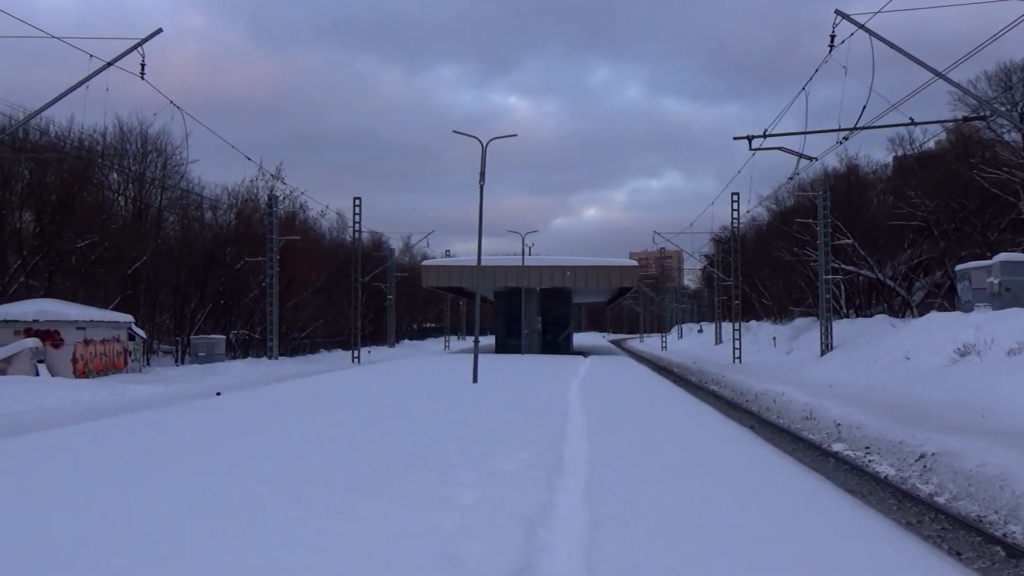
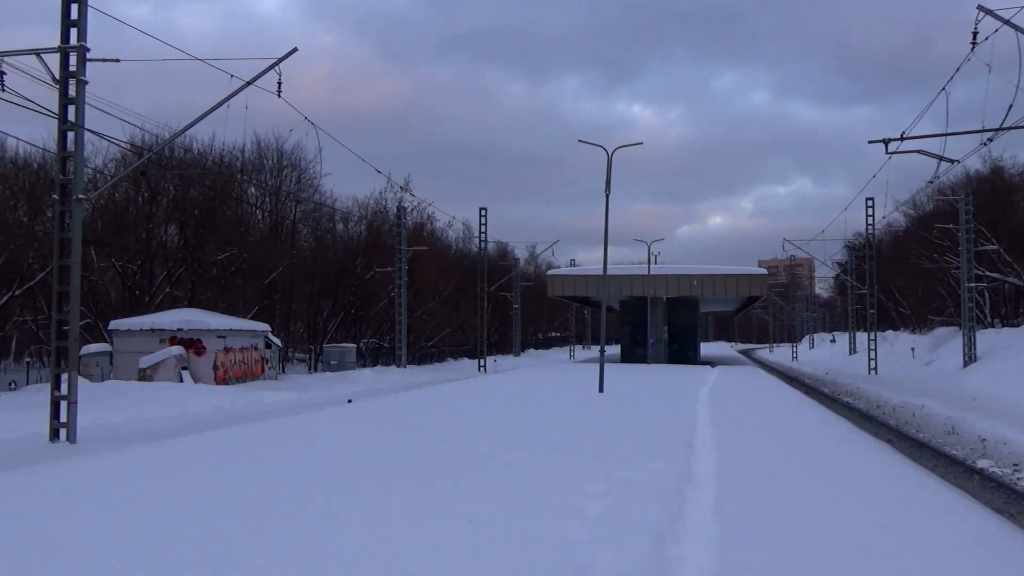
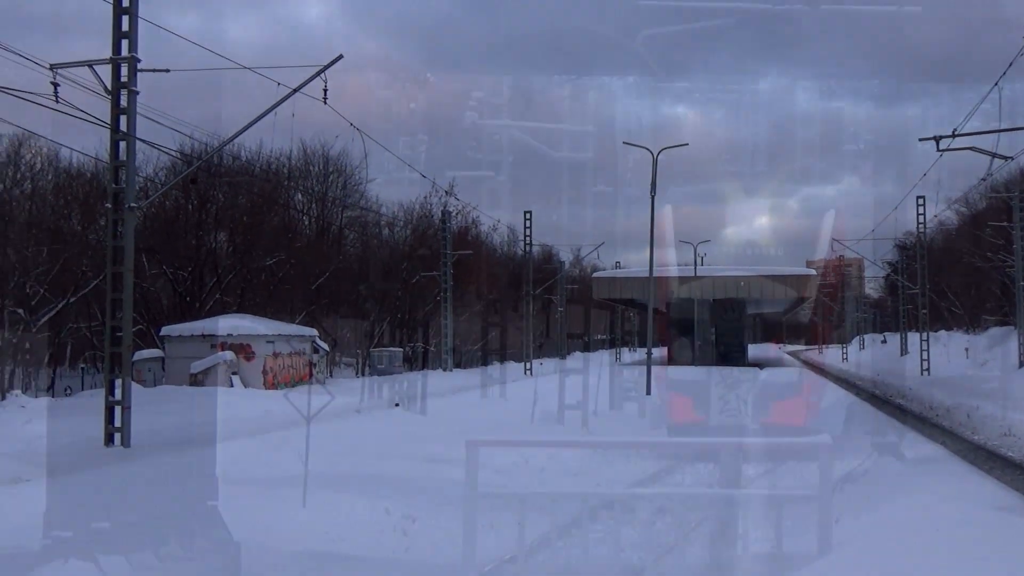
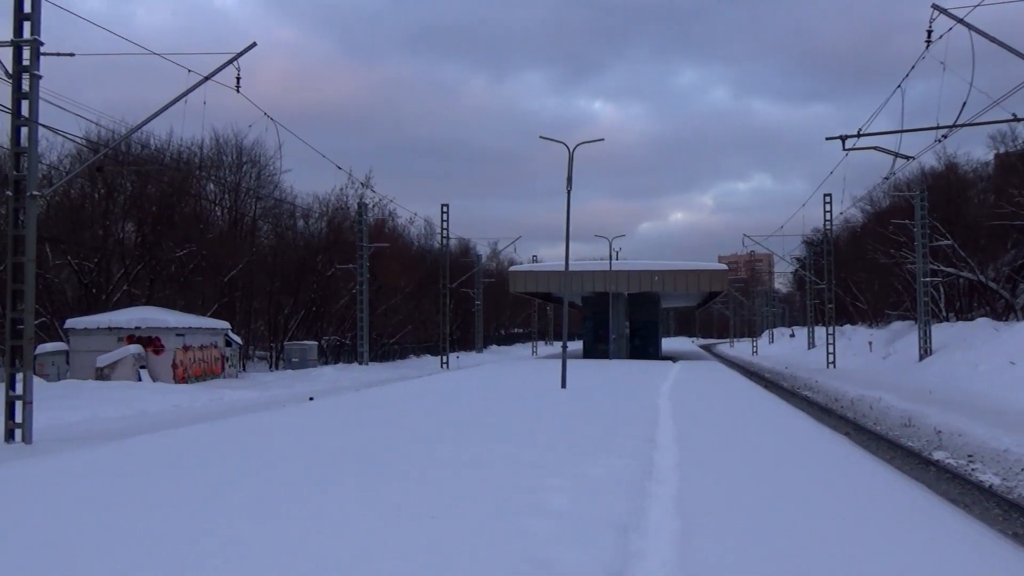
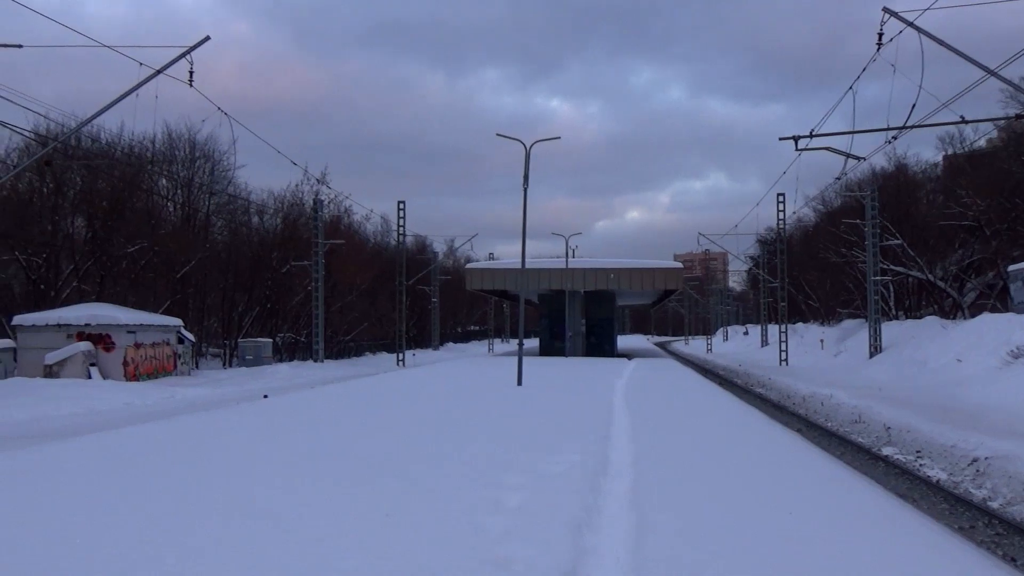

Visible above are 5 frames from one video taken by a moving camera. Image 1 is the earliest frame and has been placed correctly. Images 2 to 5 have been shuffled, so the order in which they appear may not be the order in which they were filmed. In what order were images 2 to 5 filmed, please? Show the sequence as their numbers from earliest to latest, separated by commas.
5, 4, 2, 3
